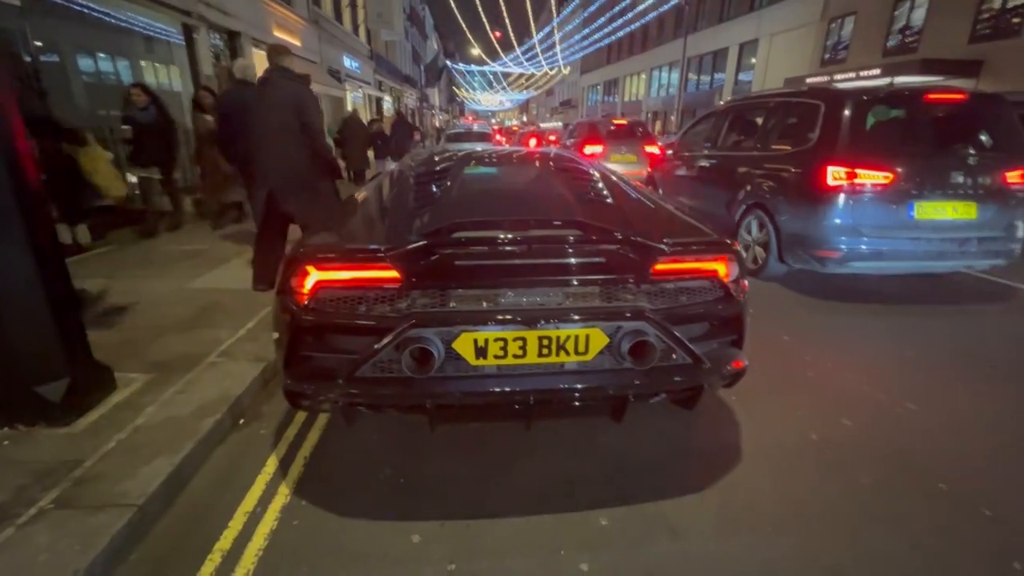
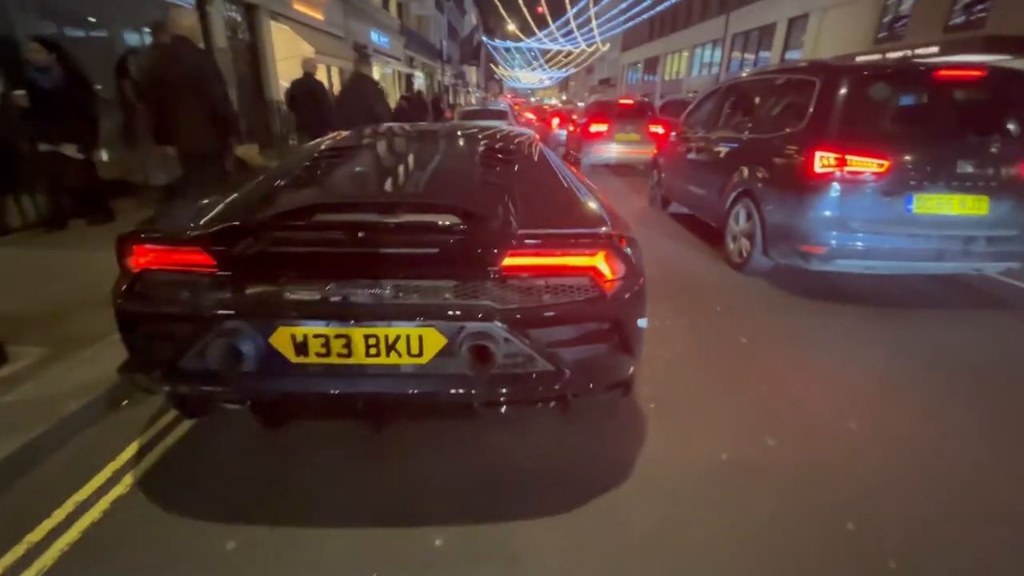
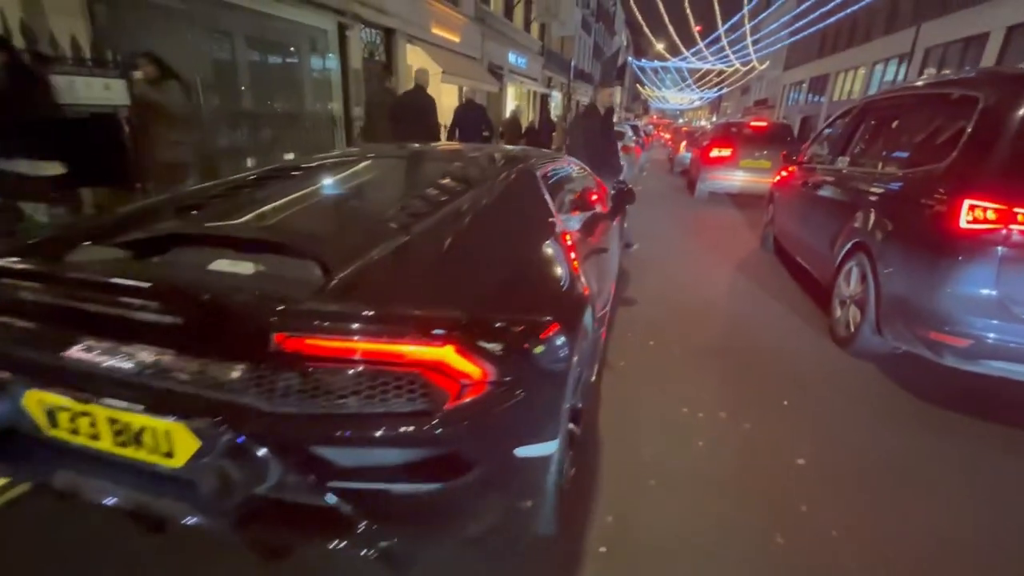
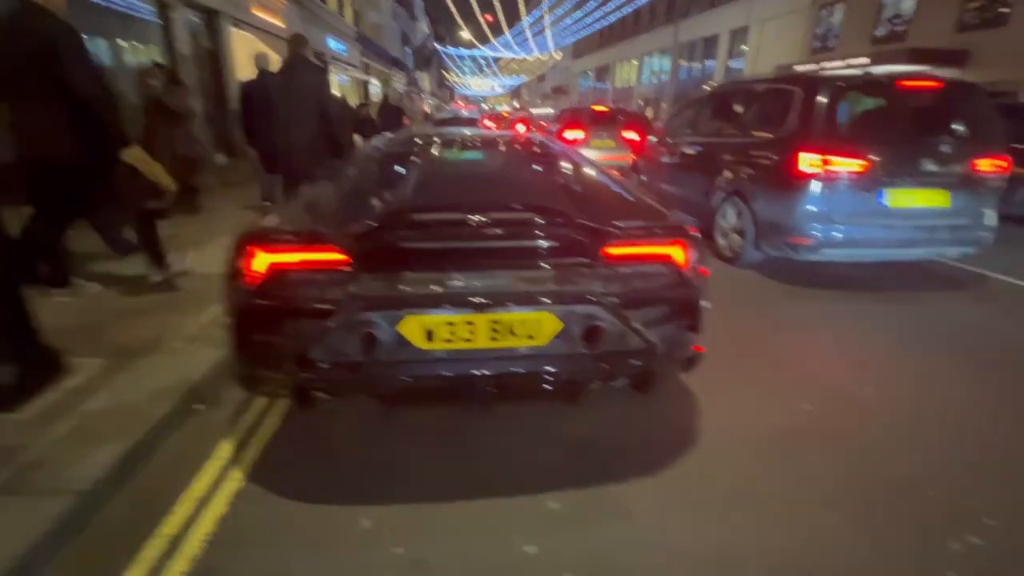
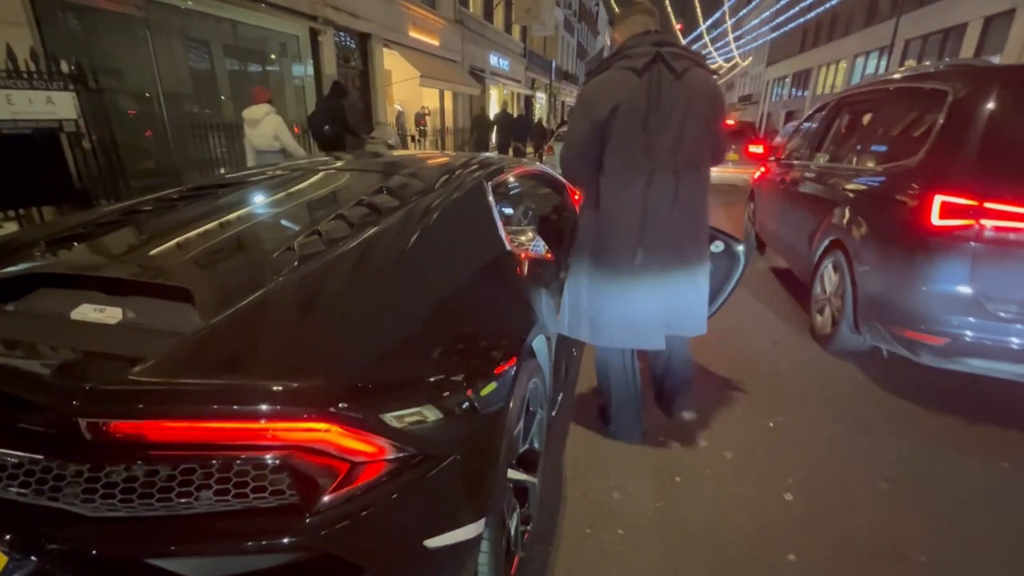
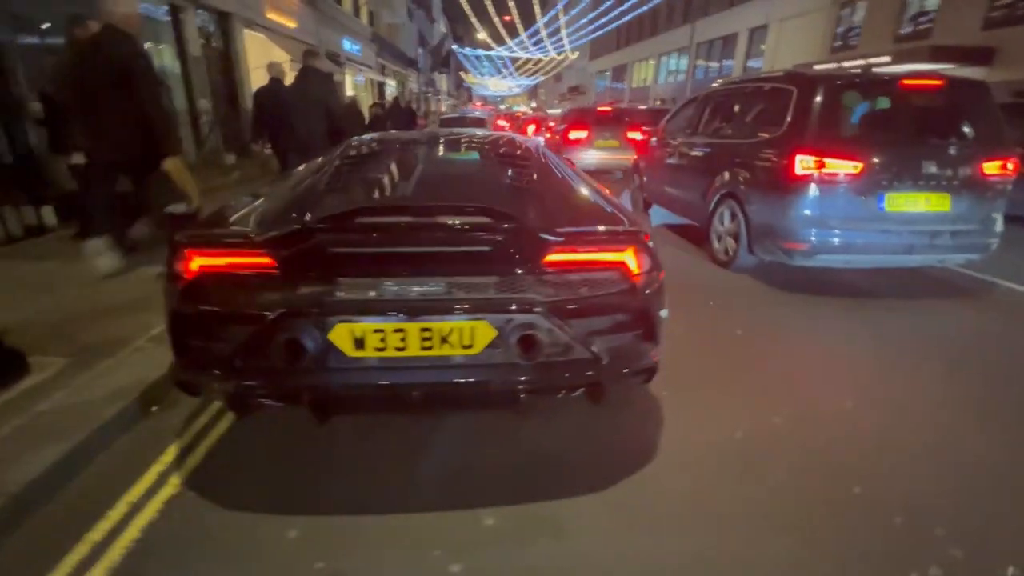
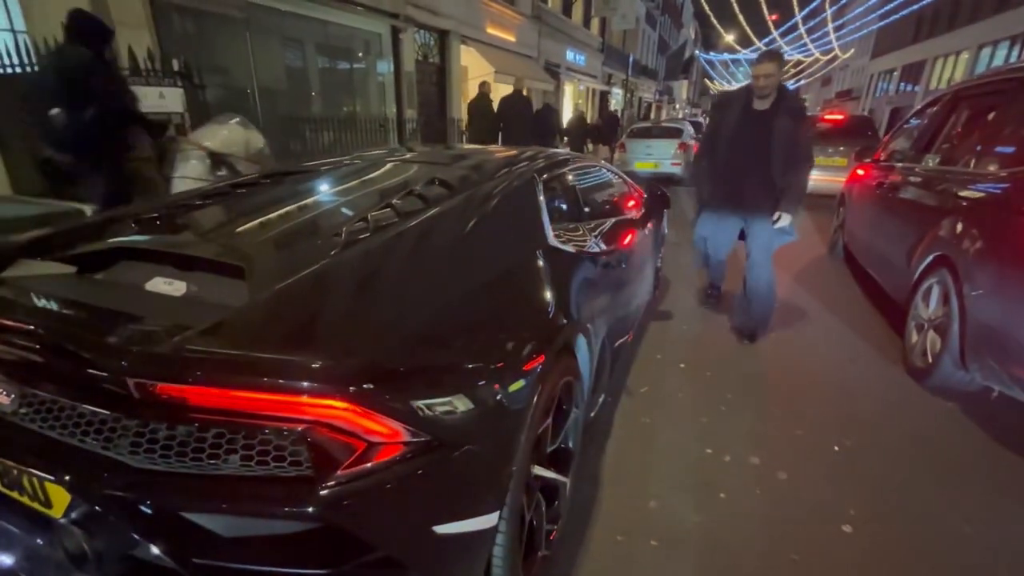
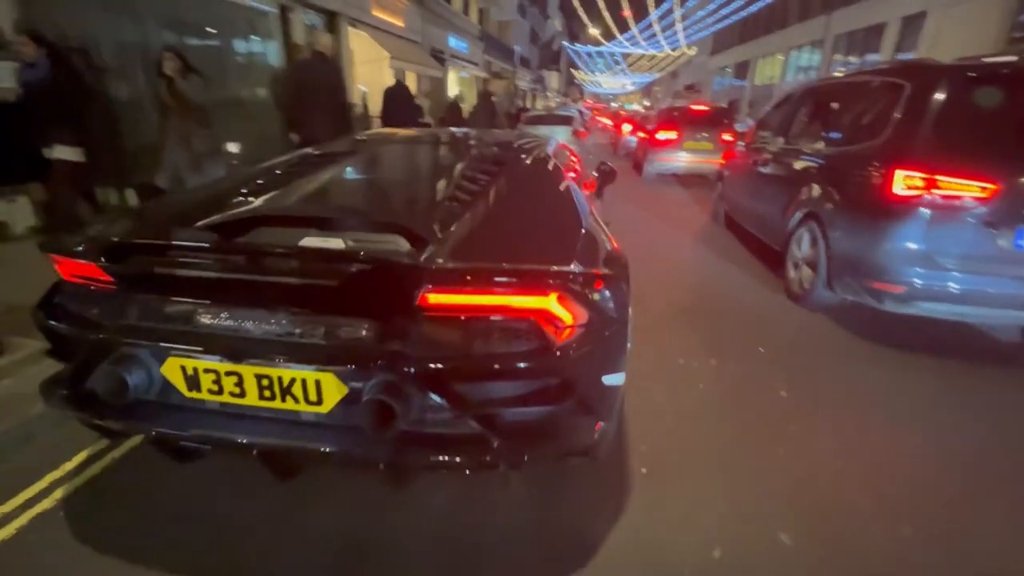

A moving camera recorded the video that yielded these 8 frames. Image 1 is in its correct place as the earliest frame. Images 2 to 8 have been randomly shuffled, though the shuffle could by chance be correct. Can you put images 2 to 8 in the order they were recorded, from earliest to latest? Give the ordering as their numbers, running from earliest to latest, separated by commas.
4, 6, 2, 8, 3, 7, 5
